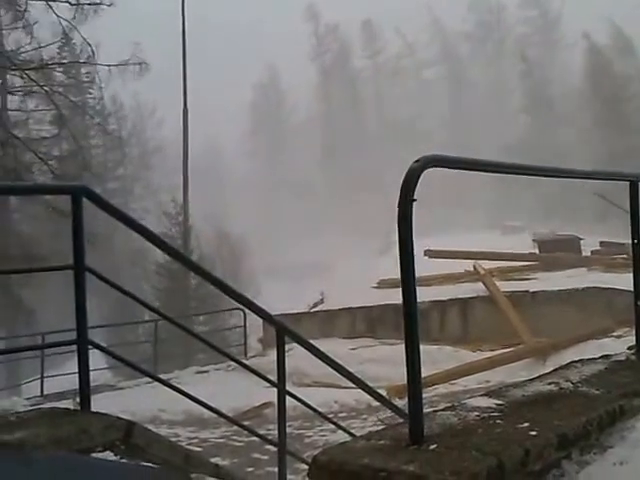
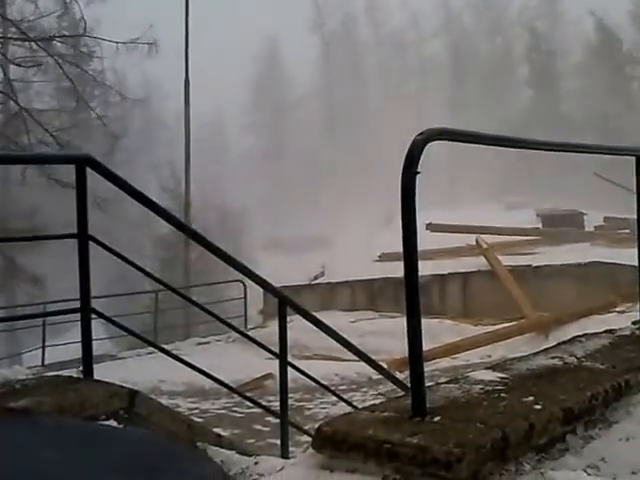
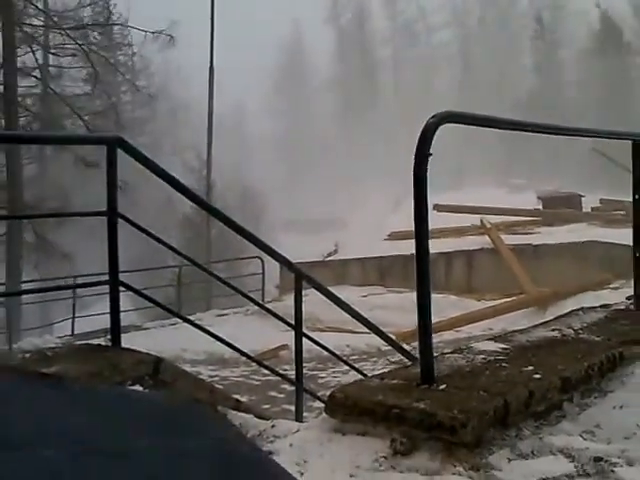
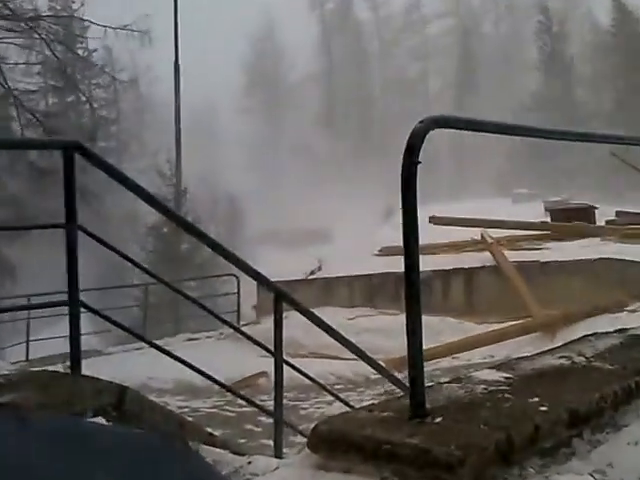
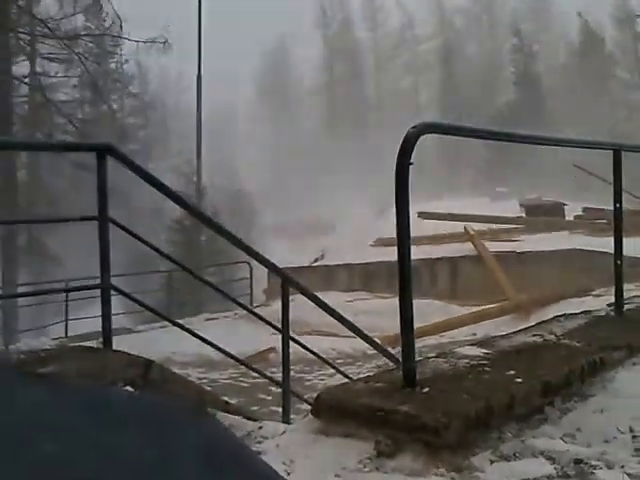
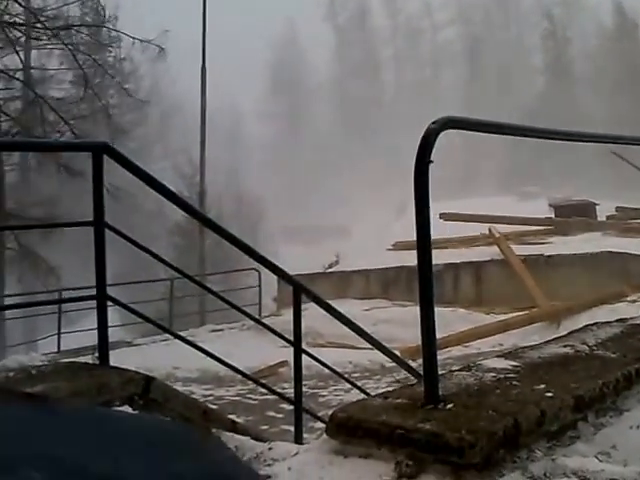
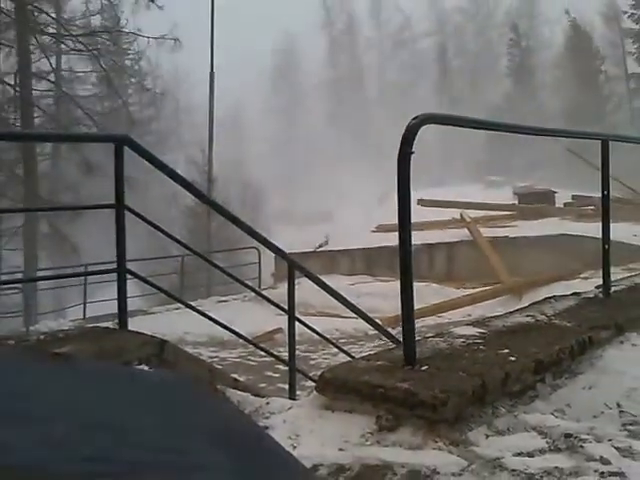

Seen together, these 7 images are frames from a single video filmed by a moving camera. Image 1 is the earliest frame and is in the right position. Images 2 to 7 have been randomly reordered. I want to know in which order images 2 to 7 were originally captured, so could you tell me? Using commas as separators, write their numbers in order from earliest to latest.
2, 6, 3, 7, 5, 4
